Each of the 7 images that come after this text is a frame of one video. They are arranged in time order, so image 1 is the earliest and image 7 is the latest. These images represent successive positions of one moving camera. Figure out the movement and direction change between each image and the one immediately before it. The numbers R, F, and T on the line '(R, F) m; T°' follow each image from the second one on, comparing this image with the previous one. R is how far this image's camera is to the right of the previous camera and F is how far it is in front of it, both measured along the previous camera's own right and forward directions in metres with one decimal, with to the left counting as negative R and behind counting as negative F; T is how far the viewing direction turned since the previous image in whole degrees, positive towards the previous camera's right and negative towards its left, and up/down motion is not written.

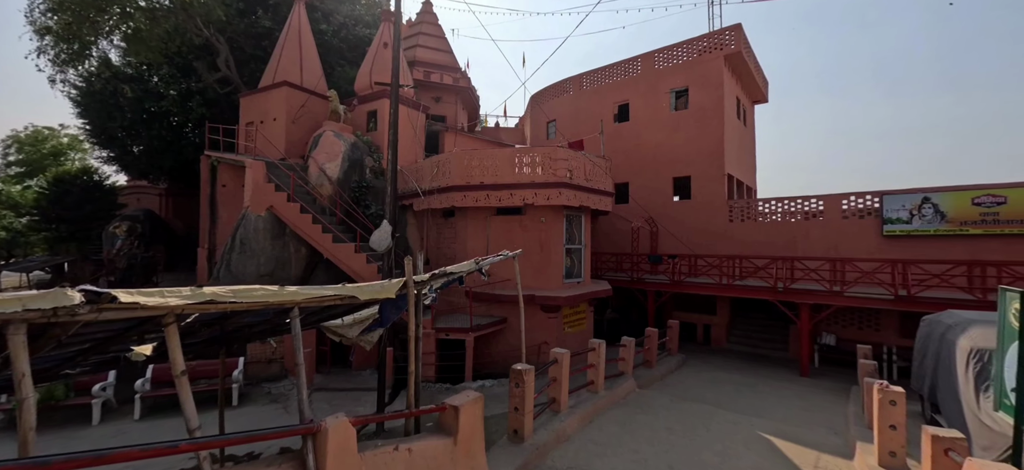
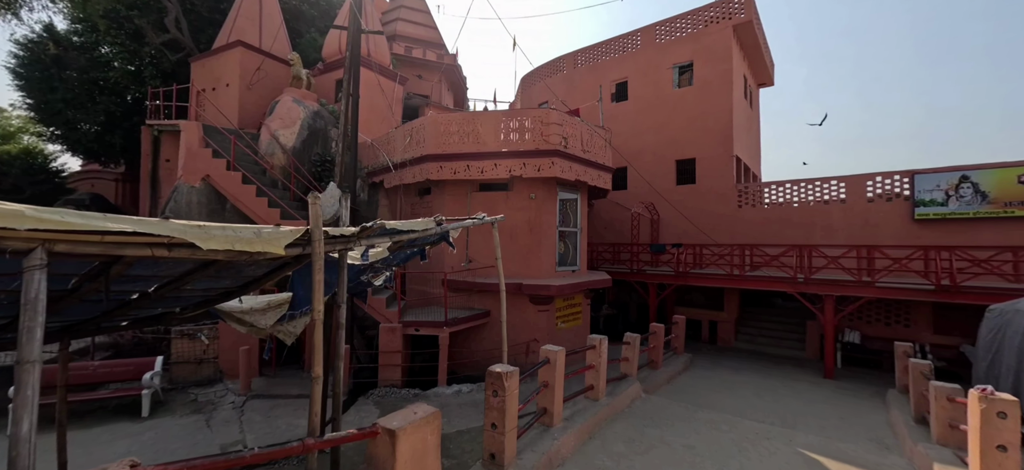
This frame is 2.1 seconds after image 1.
(+0.2, +1.6) m; +1°
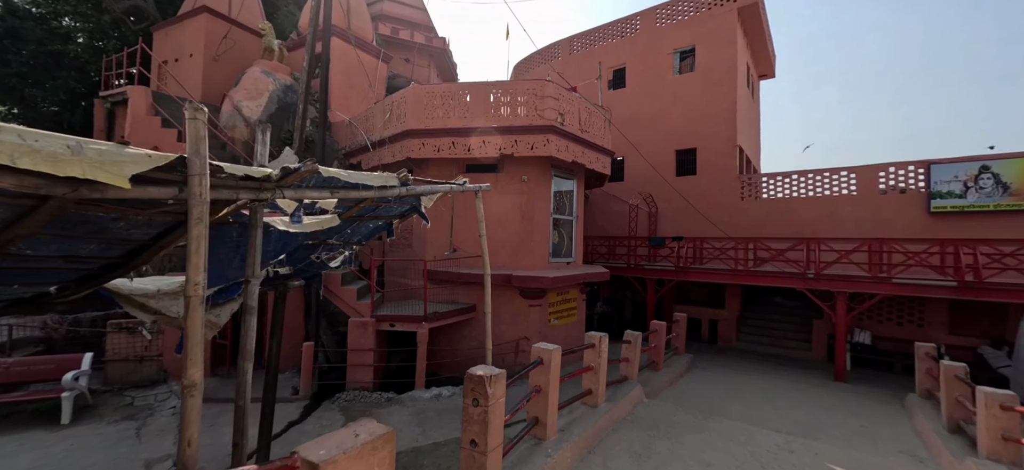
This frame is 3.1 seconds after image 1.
(0.0, +0.9) m; +1°
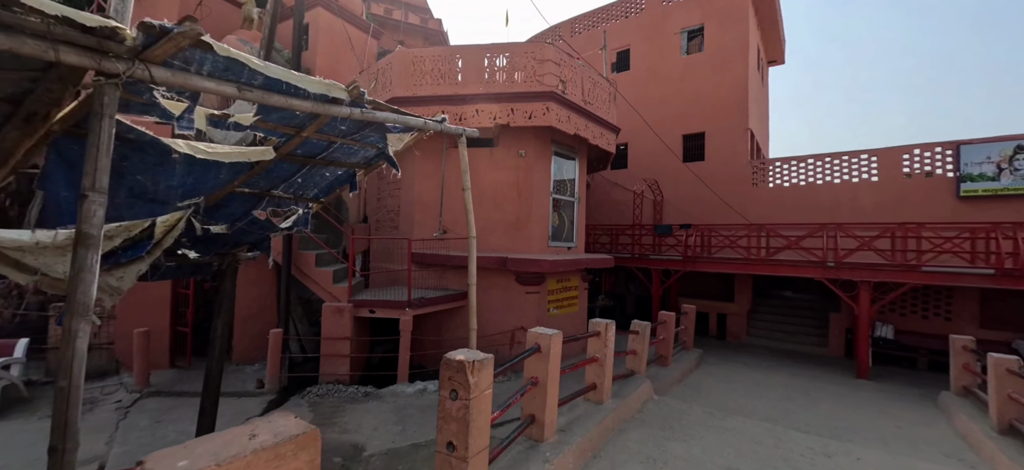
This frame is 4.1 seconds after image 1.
(+0.1, +0.8) m; 0°
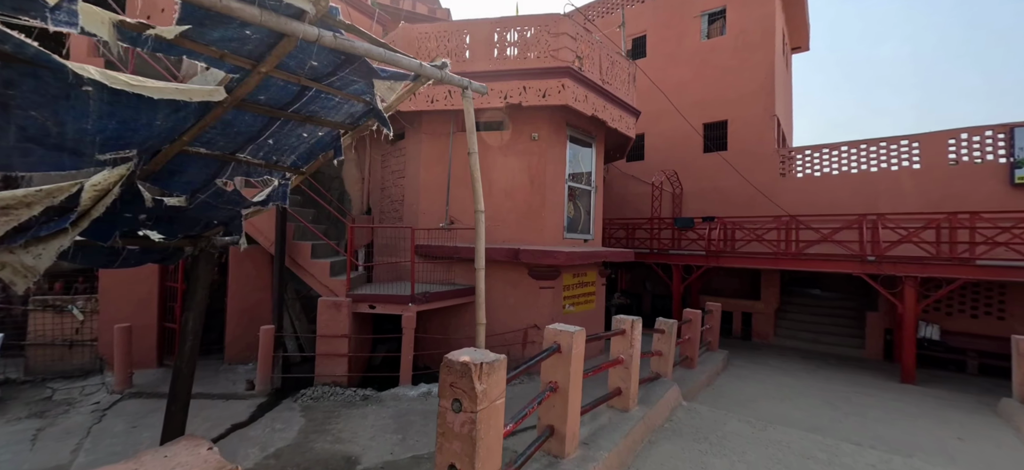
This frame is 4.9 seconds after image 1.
(0.0, +0.6) m; -1°
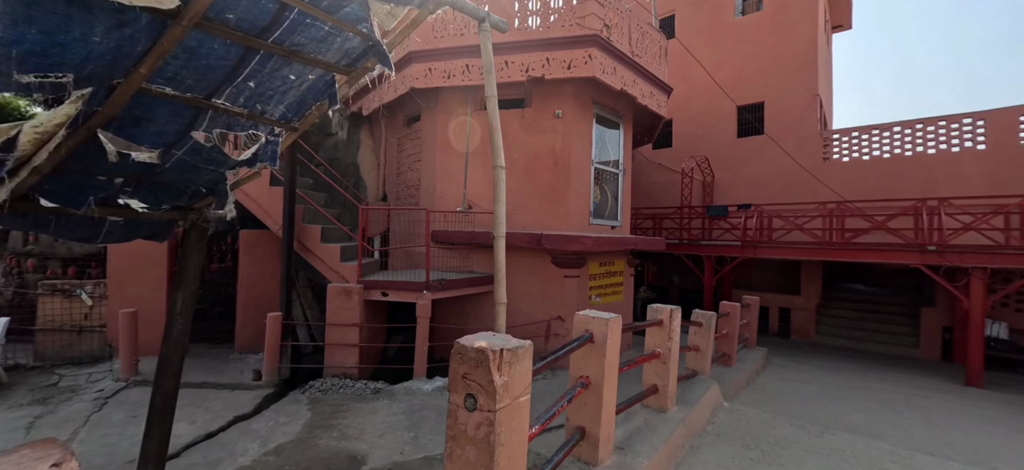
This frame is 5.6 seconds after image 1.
(0.0, +0.5) m; -3°
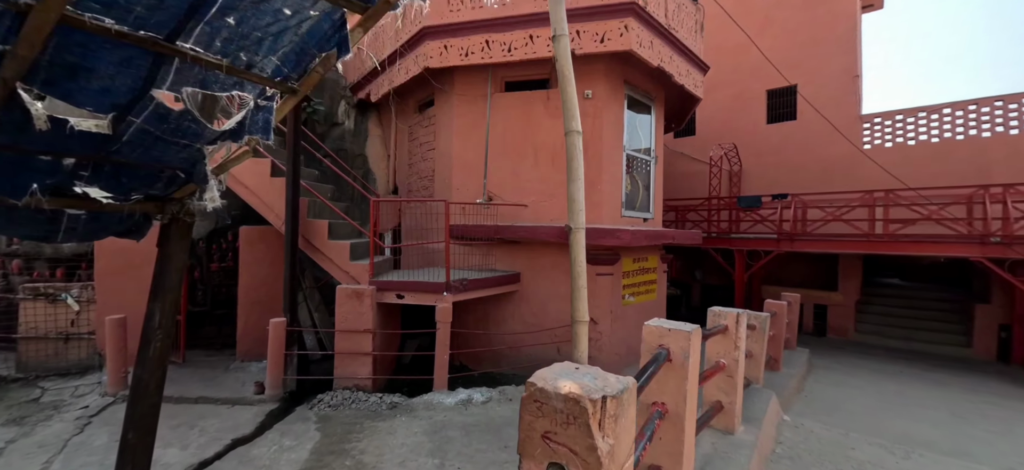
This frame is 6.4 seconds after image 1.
(-0.3, +0.6) m; -1°
